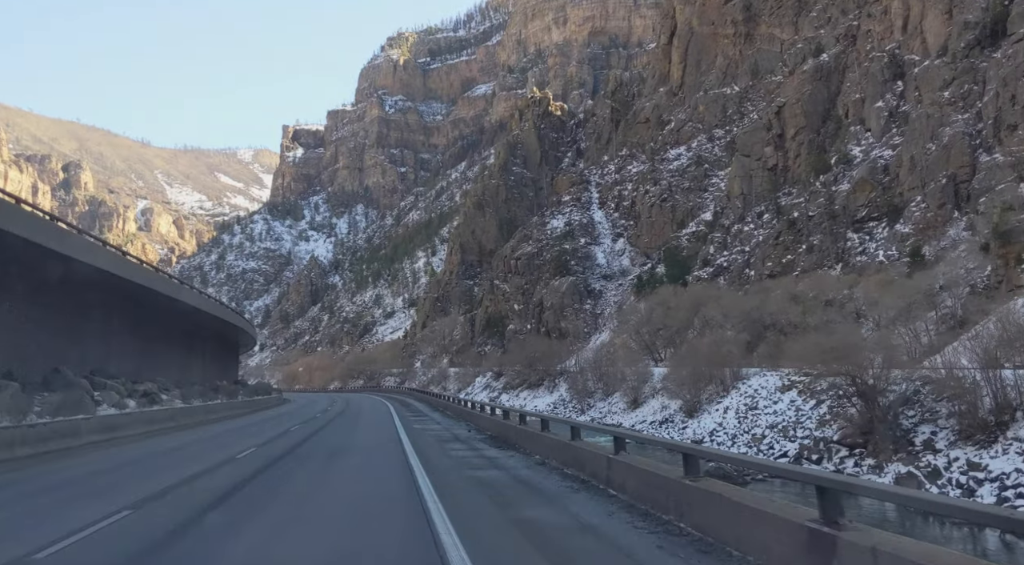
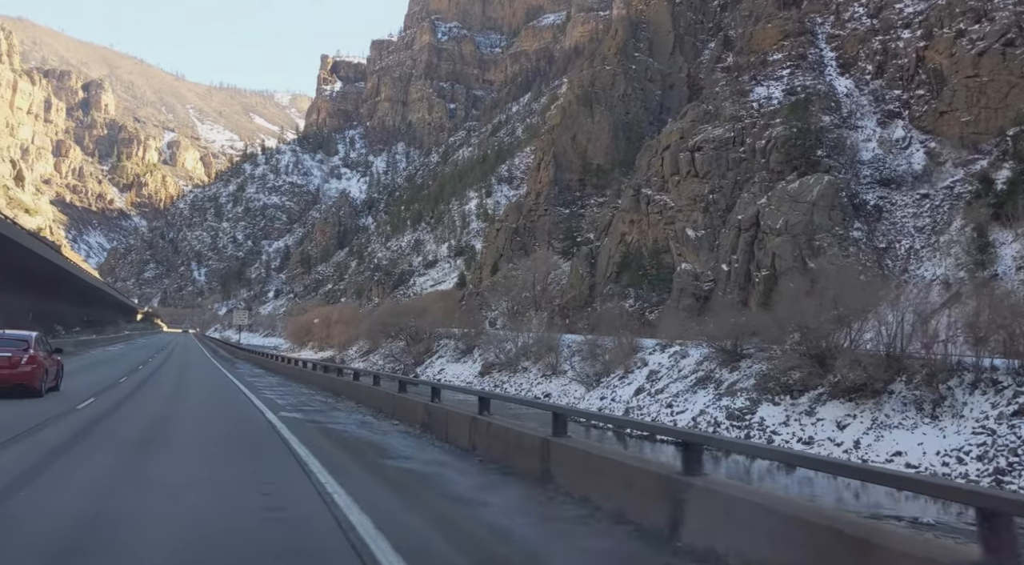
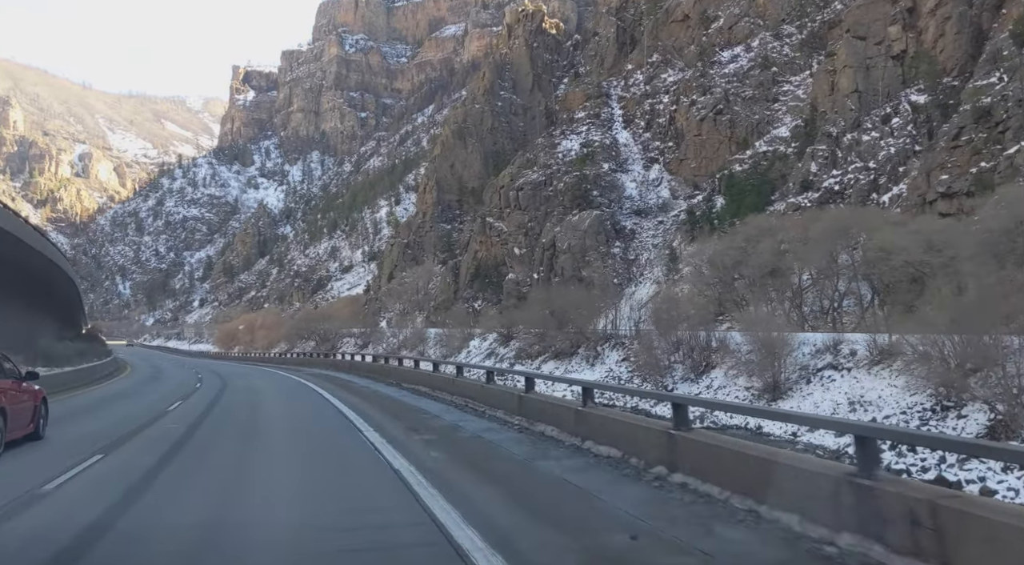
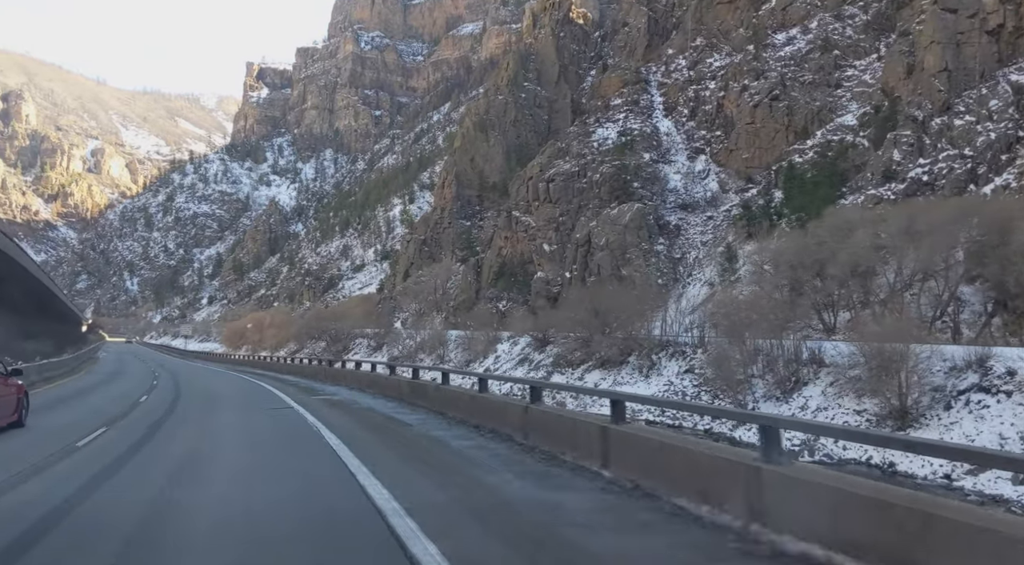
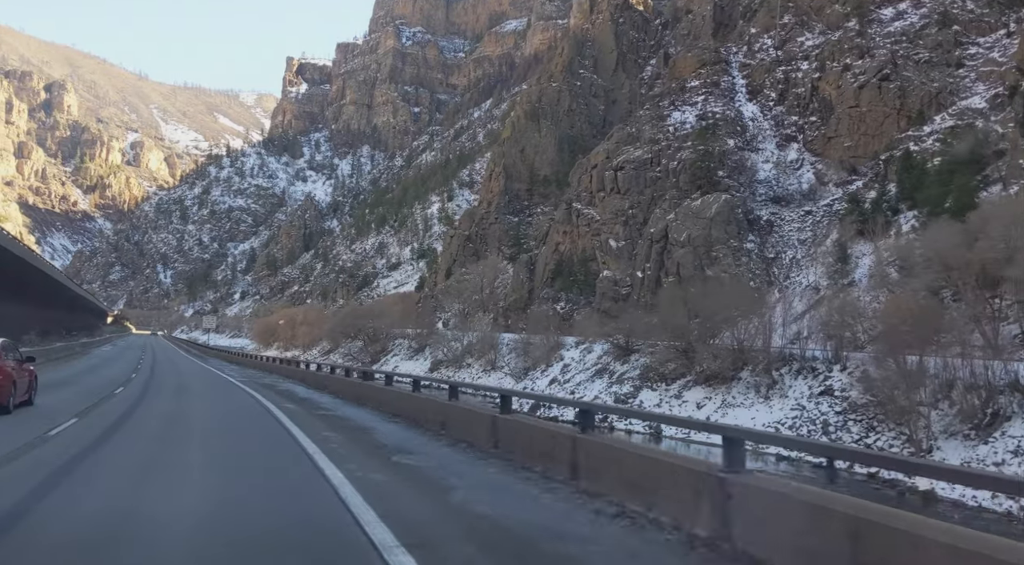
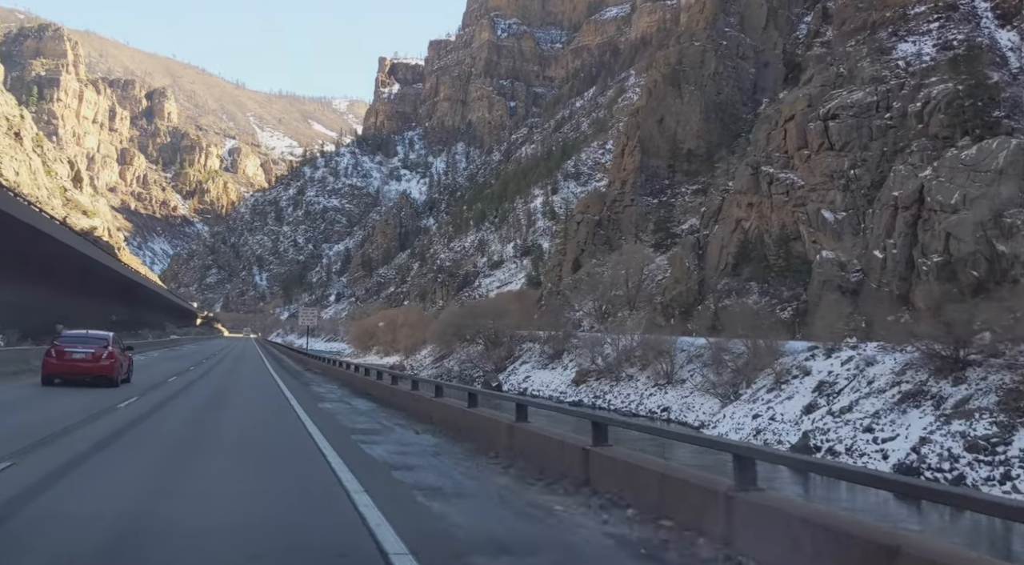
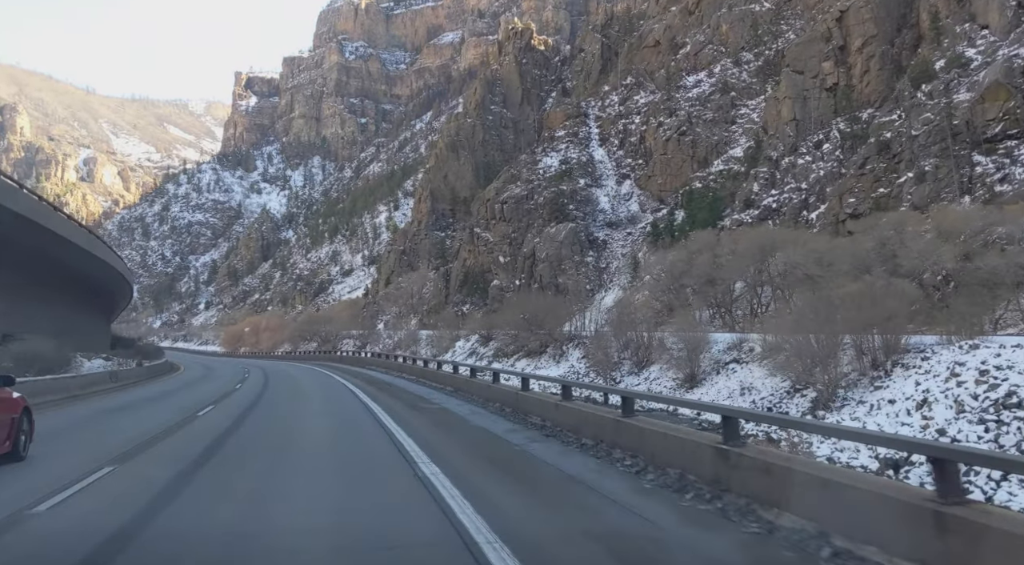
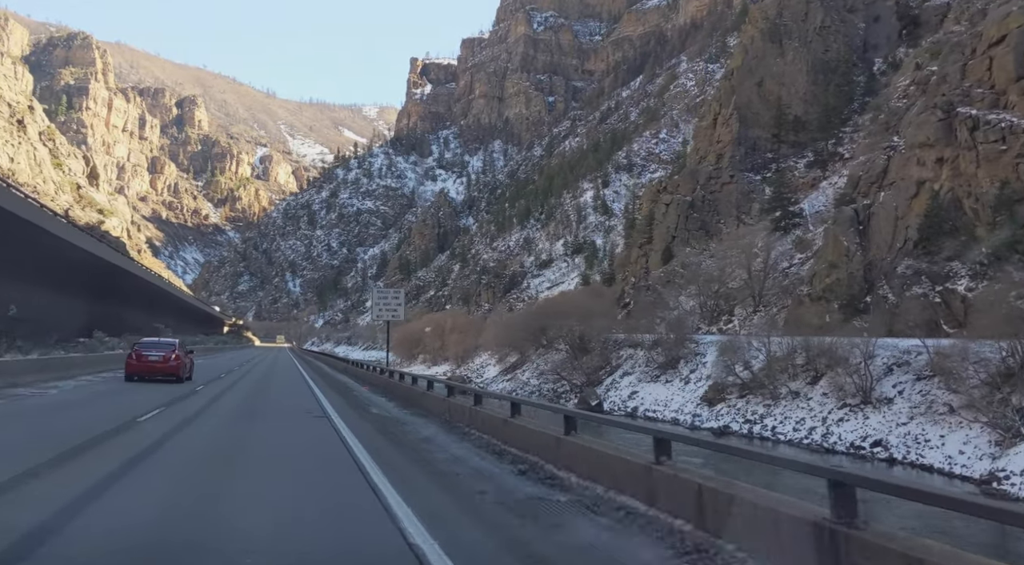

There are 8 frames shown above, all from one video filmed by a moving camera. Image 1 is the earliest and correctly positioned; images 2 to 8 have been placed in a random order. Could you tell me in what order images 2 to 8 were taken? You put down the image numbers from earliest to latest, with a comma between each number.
7, 3, 4, 5, 2, 6, 8
